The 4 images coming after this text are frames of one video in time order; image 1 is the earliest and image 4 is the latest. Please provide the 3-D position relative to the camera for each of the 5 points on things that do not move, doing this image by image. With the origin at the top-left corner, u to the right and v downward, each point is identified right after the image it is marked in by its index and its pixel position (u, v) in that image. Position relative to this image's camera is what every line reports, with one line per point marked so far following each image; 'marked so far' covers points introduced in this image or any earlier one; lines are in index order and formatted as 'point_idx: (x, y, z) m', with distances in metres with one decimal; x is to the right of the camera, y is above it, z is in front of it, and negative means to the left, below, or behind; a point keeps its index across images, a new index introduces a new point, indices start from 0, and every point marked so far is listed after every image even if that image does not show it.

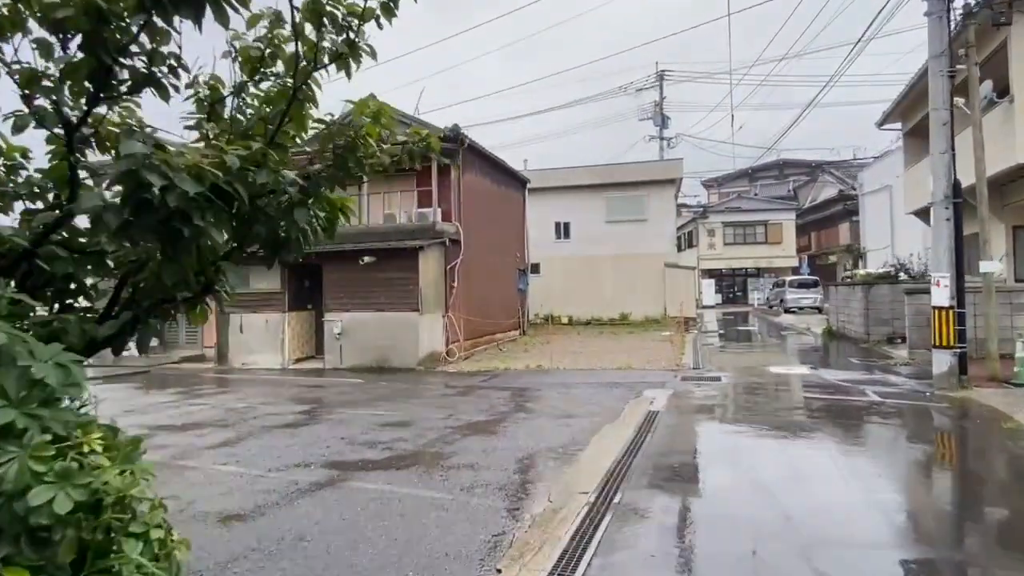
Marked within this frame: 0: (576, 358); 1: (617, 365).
0: (+1.5, -1.6, +12.7) m
1: (+2.1, -1.6, +11.0) m
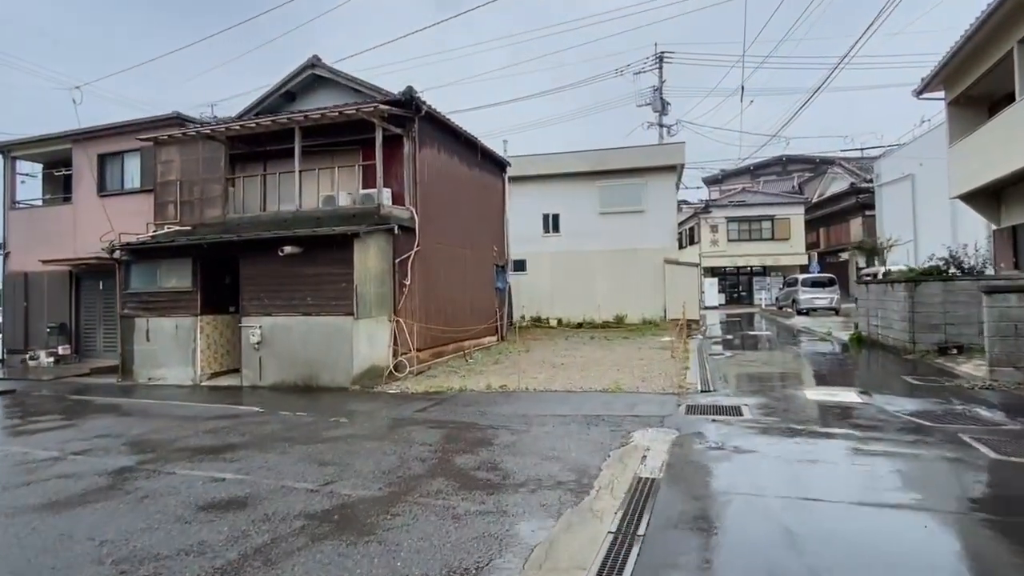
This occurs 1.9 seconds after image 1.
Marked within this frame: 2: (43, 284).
0: (+0.8, -1.6, +10.2) m
1: (+1.4, -1.5, +8.5) m
2: (-13.7, +0.1, +16.0) m
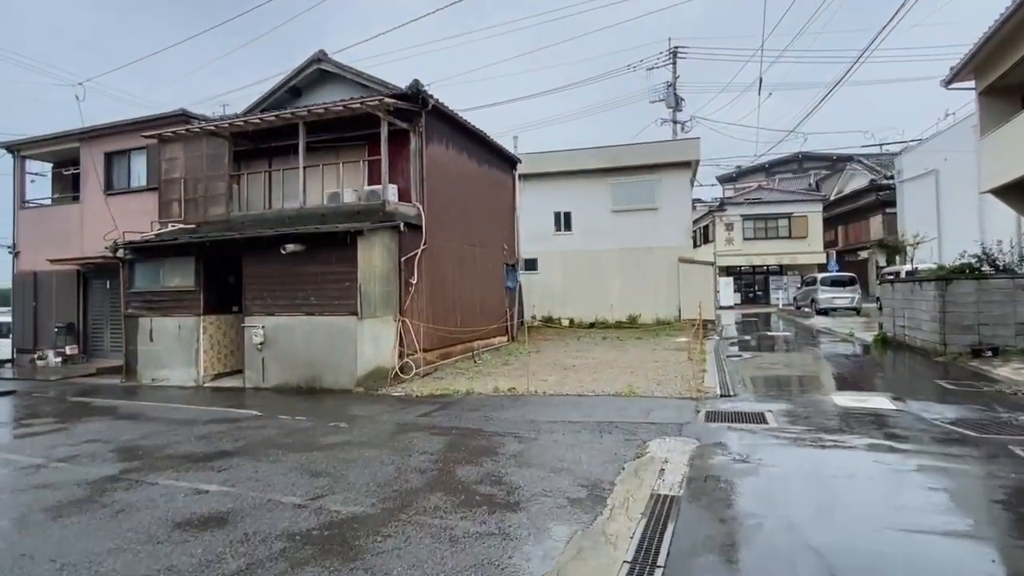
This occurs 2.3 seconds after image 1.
0: (+1.0, -1.6, +9.8) m
1: (+1.6, -1.5, +8.1) m
2: (-13.4, +0.1, +15.9) m
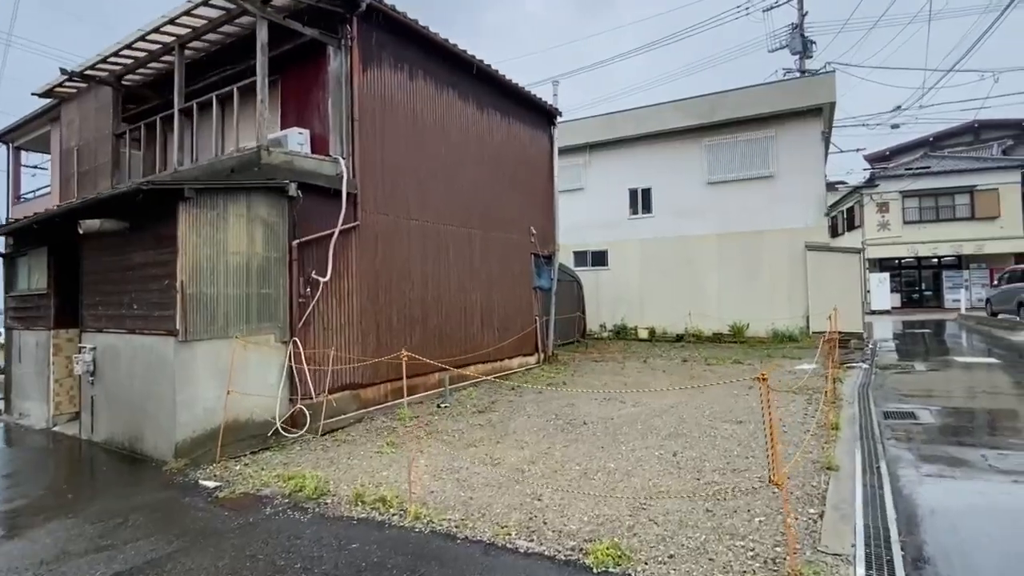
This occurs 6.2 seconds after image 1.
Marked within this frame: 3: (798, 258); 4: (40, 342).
0: (+0.3, -1.6, +5.2) m
1: (+0.5, -1.5, +3.4) m
2: (-12.5, +0.1, +14.3) m
3: (+7.7, +0.8, +14.8) m
4: (-6.8, -0.8, +7.9) m
